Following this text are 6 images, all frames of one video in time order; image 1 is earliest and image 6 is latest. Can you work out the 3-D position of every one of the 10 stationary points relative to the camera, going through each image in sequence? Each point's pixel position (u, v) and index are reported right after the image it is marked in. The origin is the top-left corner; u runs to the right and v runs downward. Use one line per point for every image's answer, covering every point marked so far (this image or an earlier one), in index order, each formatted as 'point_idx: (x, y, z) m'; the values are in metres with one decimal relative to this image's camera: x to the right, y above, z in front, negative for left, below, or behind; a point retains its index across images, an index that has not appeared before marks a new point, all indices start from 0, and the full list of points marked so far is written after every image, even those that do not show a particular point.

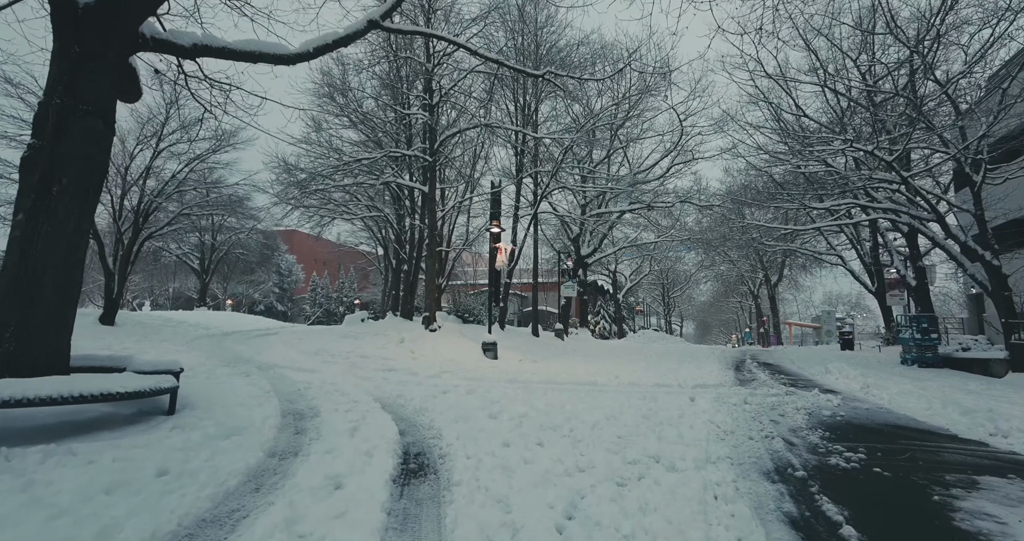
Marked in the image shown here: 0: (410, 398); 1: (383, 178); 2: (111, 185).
0: (-1.4, -1.8, +6.8) m
1: (-4.0, +2.9, +15.0) m
2: (-10.7, +2.2, +12.7) m
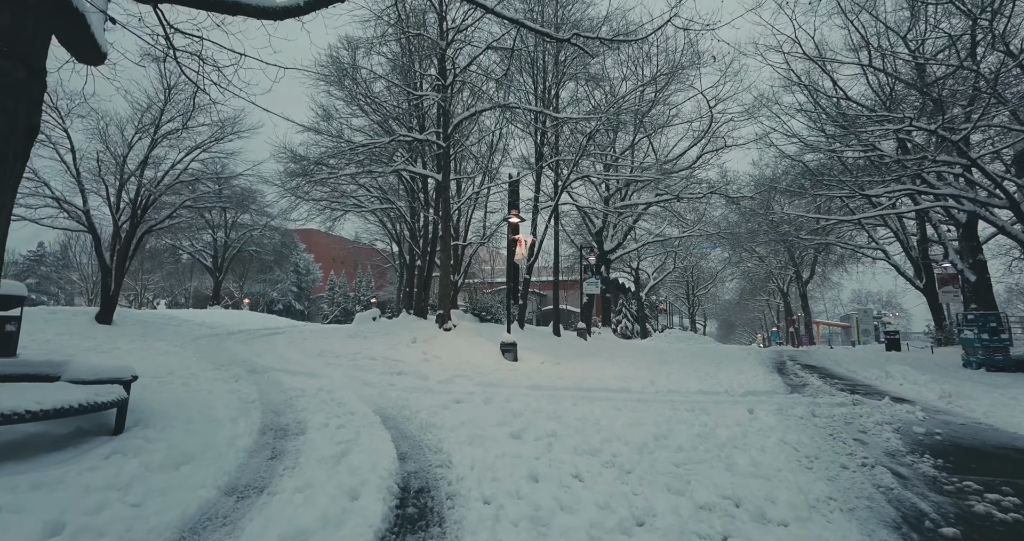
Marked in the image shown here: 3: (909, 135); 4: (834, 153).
0: (-1.1, -1.7, +5.8) m
1: (-3.4, +3.1, +14.1) m
2: (-10.2, +2.3, +12.0) m
3: (+12.4, +4.2, +15.0) m
4: (+10.6, +3.9, +16.0) m
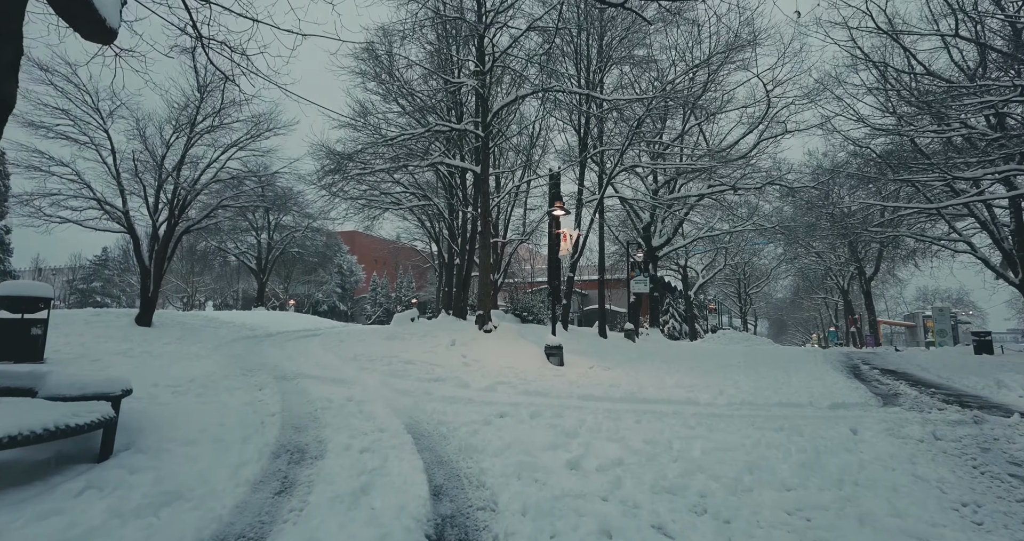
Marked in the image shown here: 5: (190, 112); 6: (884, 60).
0: (-0.6, -1.6, +5.0) m
1: (-2.3, +3.1, +13.5) m
2: (-9.2, +2.3, +12.0) m
3: (+13.5, +4.4, +13.1) m
4: (+11.9, +4.1, +14.3) m
5: (-8.0, +4.0, +11.9) m
6: (+11.7, +6.6, +14.9) m
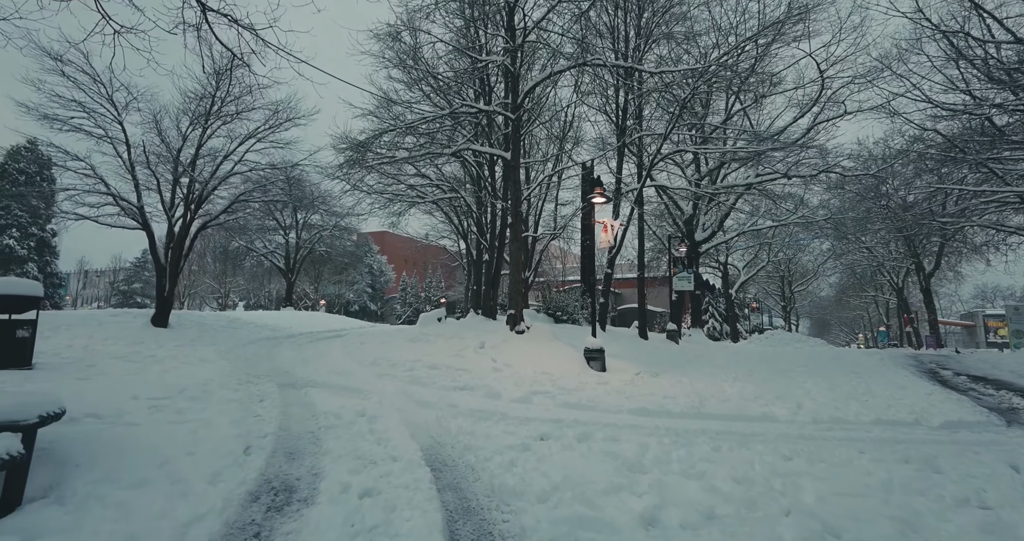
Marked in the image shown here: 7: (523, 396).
0: (-0.2, -1.5, +4.0) m
1: (-1.4, +3.2, +12.5) m
2: (-8.4, +2.3, +11.5) m
3: (+14.3, +4.6, +11.2) m
4: (+12.8, +4.3, +12.5) m
5: (-7.2, +4.0, +11.3) m
6: (+12.5, +6.7, +13.1) m
7: (+0.1, -1.7, +6.4) m
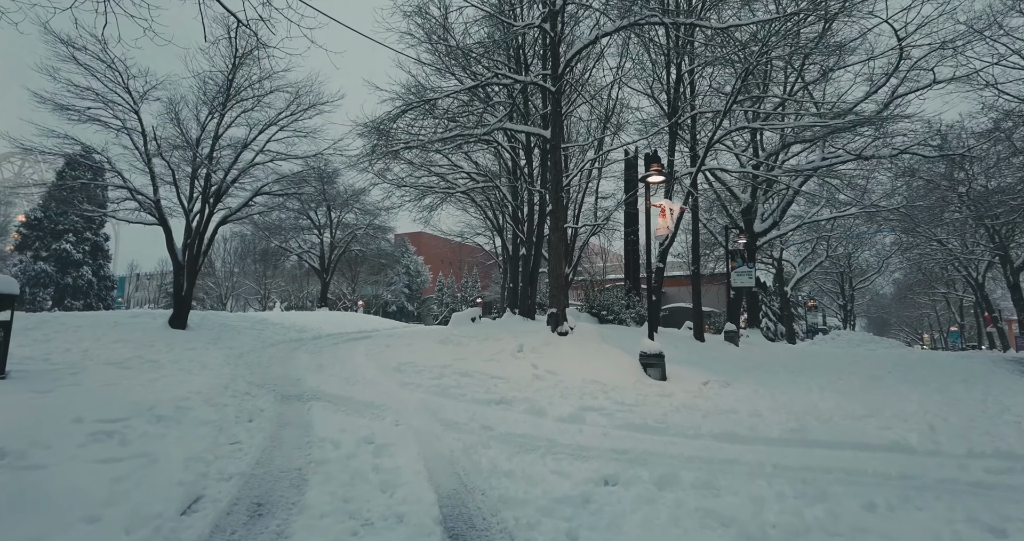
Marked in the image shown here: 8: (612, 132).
0: (+0.1, -1.4, +2.8) m
1: (-0.5, +3.3, +11.4) m
2: (-7.5, +2.4, +10.8) m
3: (+15.1, +4.9, +8.9) m
4: (+13.7, +4.5, +10.3) m
5: (-6.4, +4.1, +10.6) m
6: (+13.4, +7.0, +10.9) m
7: (+0.7, -1.6, +5.2) m
8: (+2.9, +4.1, +13.9) m
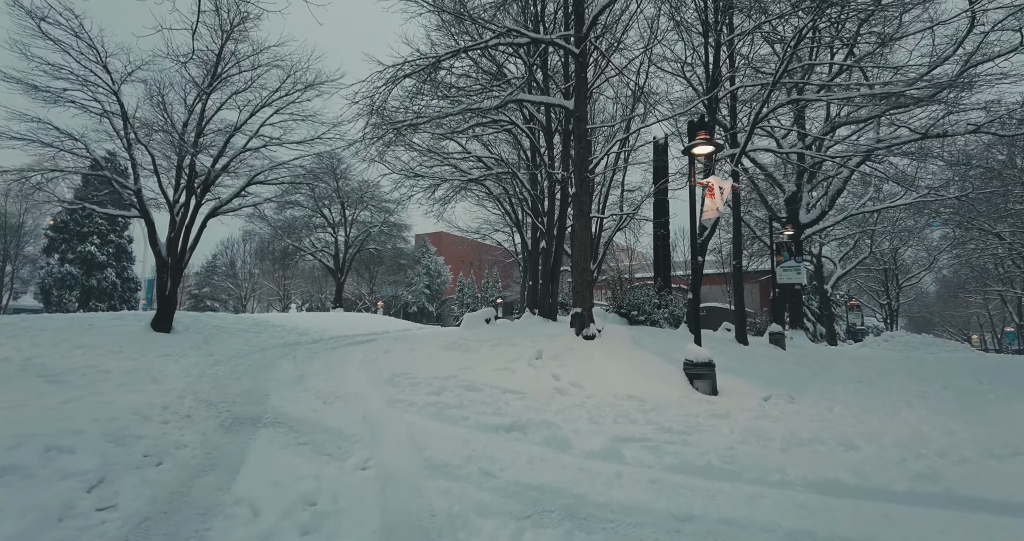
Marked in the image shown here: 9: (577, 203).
0: (+0.1, -1.3, +1.5) m
1: (-0.1, +3.4, +10.1) m
2: (-7.2, +2.4, +9.9) m
3: (+15.3, +5.1, +6.9) m
4: (+14.0, +4.7, +8.3) m
5: (-6.0, +4.1, +9.6) m
6: (+13.7, +7.2, +9.0) m
7: (+0.8, -1.4, +3.9) m
8: (+3.4, +4.2, +12.5) m
9: (+1.3, +1.4, +9.5) m
